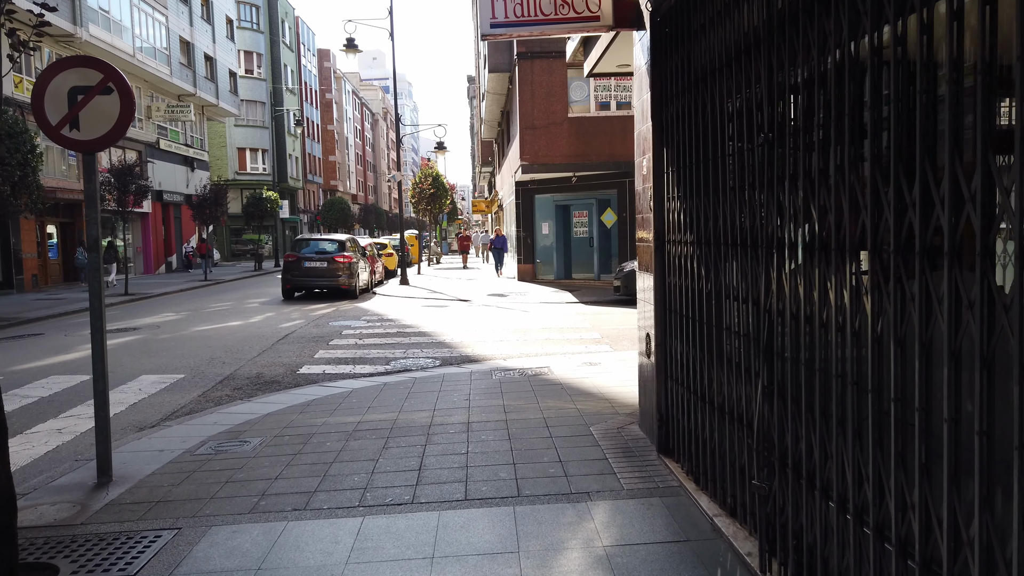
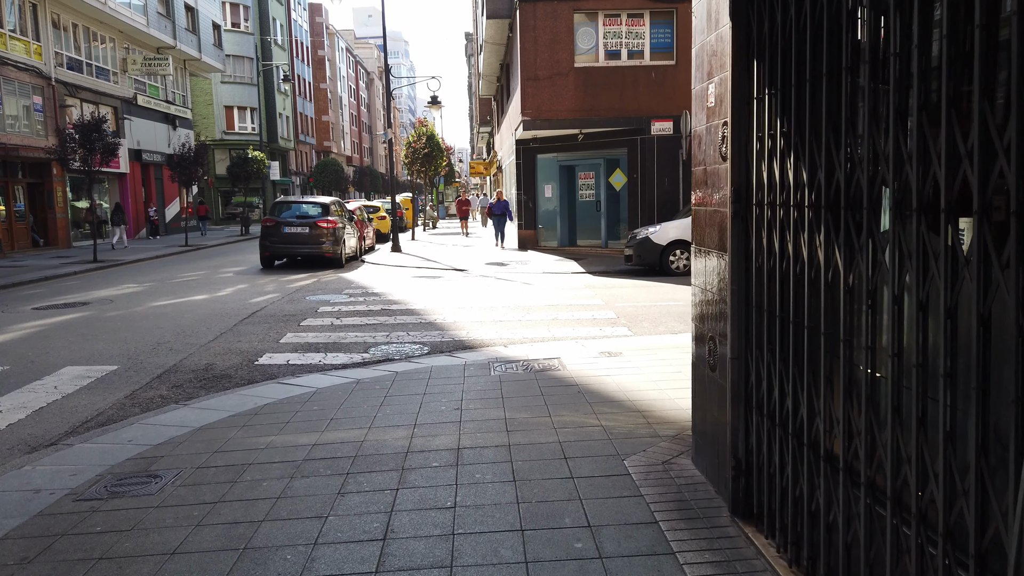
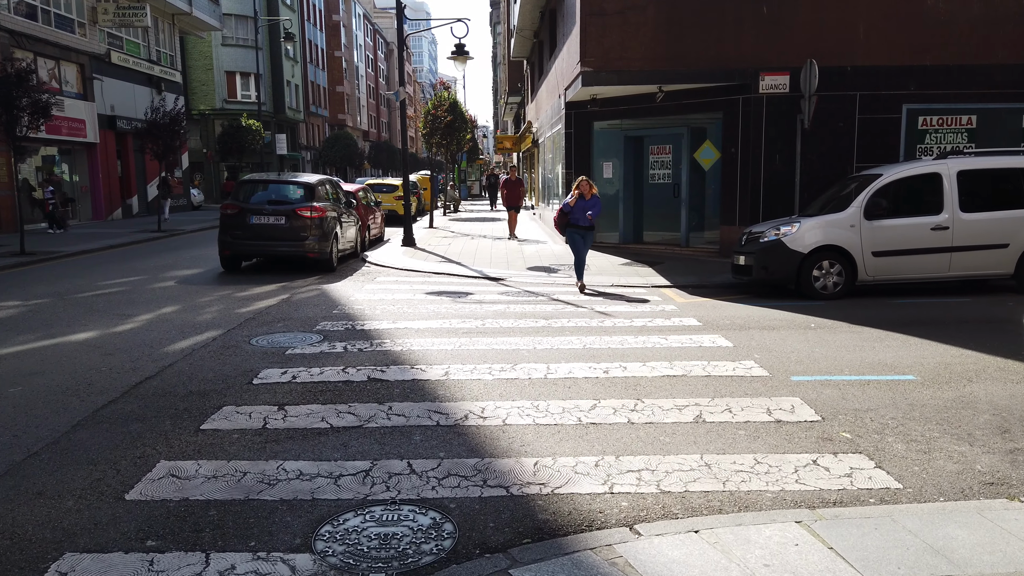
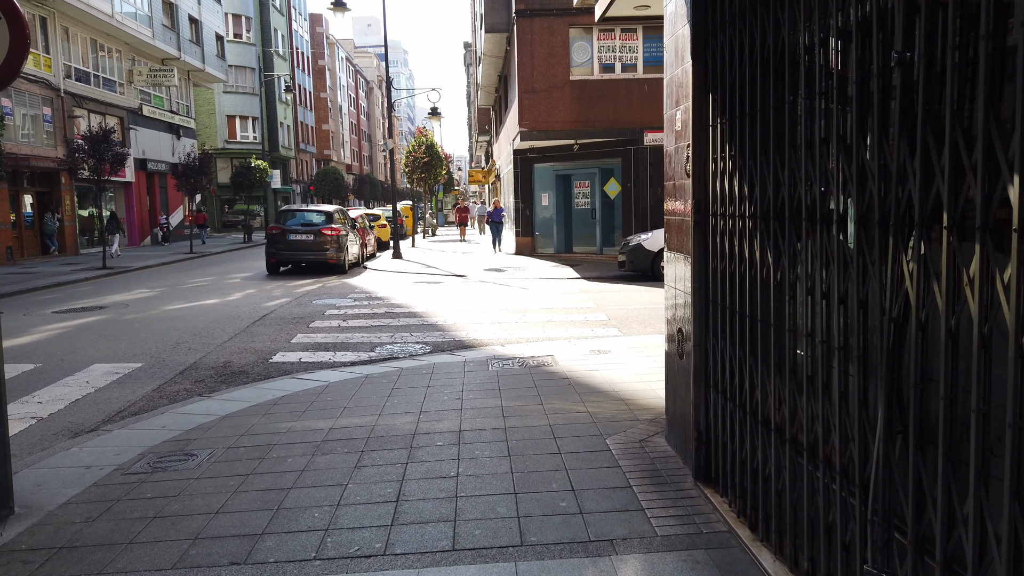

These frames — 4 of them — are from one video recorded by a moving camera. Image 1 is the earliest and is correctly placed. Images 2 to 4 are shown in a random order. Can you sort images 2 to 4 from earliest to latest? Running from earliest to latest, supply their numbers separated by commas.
4, 2, 3
